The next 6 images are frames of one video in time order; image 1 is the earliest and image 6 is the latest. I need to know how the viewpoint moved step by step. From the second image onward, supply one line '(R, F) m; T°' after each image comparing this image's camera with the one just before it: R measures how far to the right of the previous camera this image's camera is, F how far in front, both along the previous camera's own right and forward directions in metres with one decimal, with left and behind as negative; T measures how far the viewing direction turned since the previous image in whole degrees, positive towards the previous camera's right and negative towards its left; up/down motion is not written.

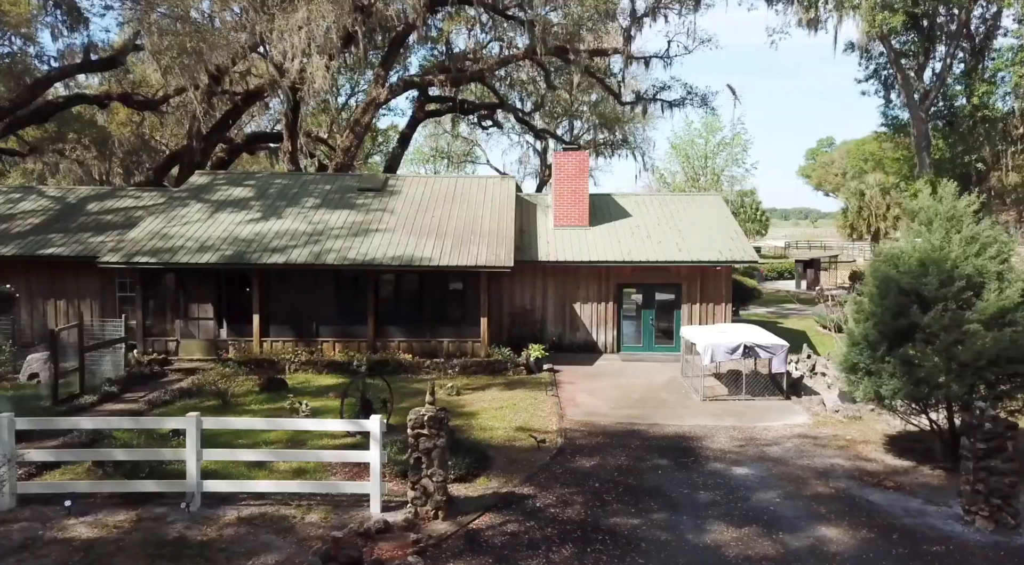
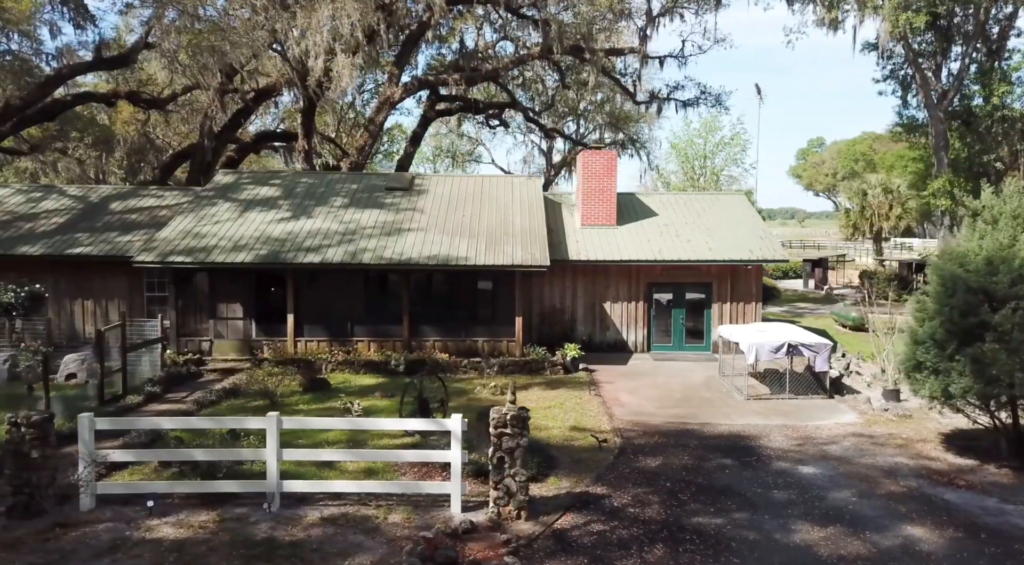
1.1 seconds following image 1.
(-0.9, 0.0) m; 0°
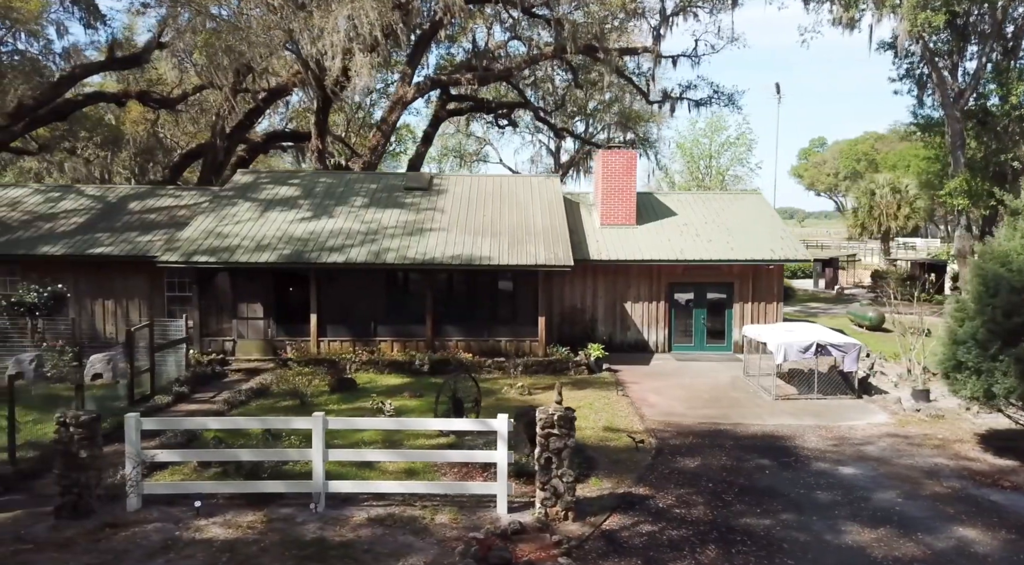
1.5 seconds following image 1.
(-0.5, 0.0) m; 0°
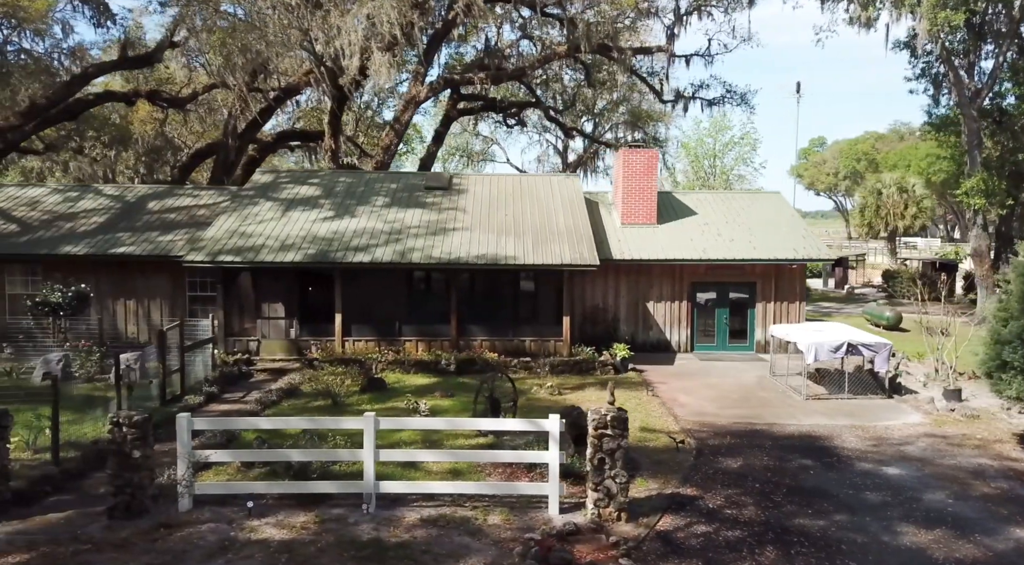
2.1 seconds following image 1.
(-0.5, 0.0) m; 0°
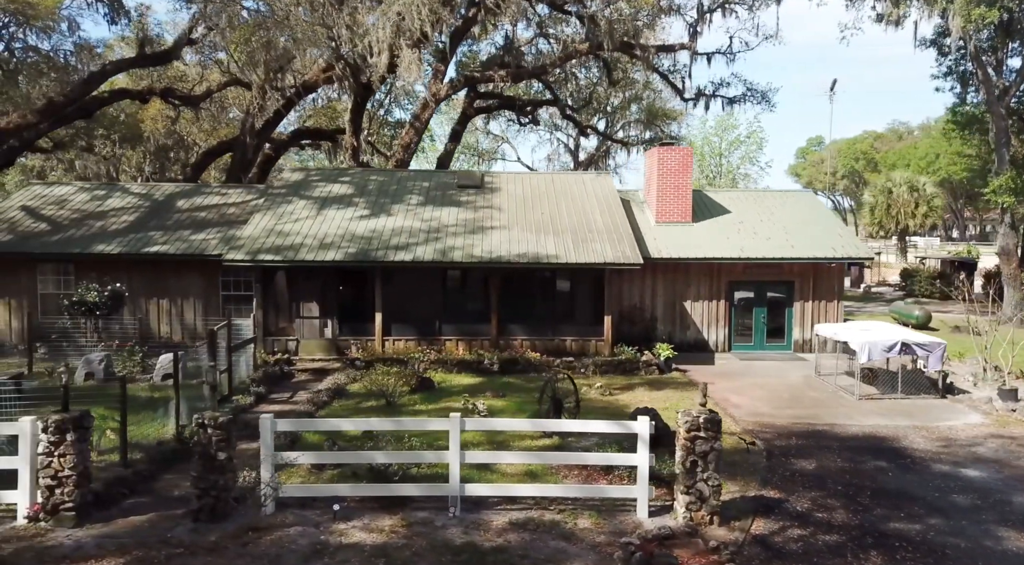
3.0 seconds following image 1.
(-0.9, +0.1) m; 0°
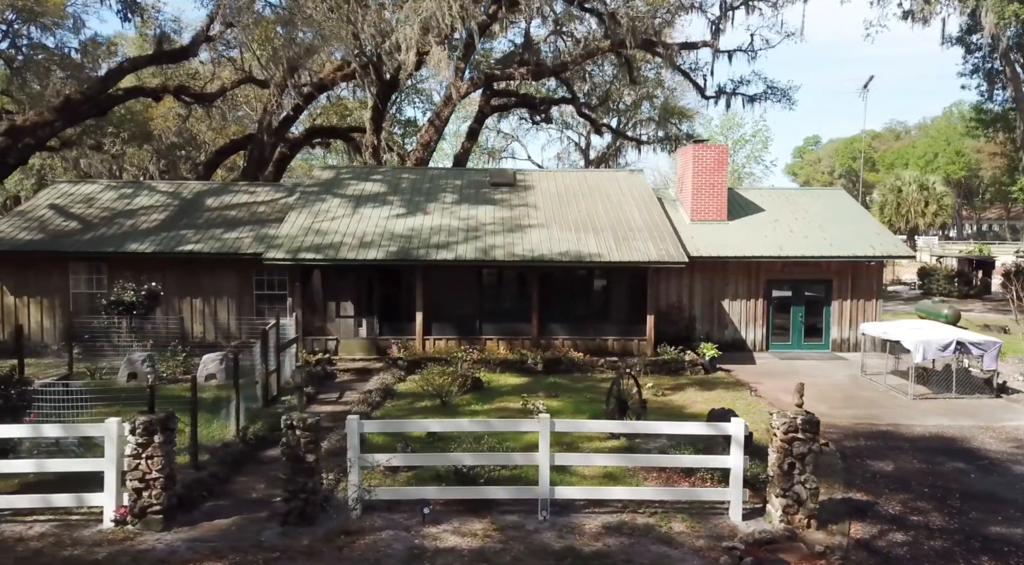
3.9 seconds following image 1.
(-0.9, +0.1) m; 0°
